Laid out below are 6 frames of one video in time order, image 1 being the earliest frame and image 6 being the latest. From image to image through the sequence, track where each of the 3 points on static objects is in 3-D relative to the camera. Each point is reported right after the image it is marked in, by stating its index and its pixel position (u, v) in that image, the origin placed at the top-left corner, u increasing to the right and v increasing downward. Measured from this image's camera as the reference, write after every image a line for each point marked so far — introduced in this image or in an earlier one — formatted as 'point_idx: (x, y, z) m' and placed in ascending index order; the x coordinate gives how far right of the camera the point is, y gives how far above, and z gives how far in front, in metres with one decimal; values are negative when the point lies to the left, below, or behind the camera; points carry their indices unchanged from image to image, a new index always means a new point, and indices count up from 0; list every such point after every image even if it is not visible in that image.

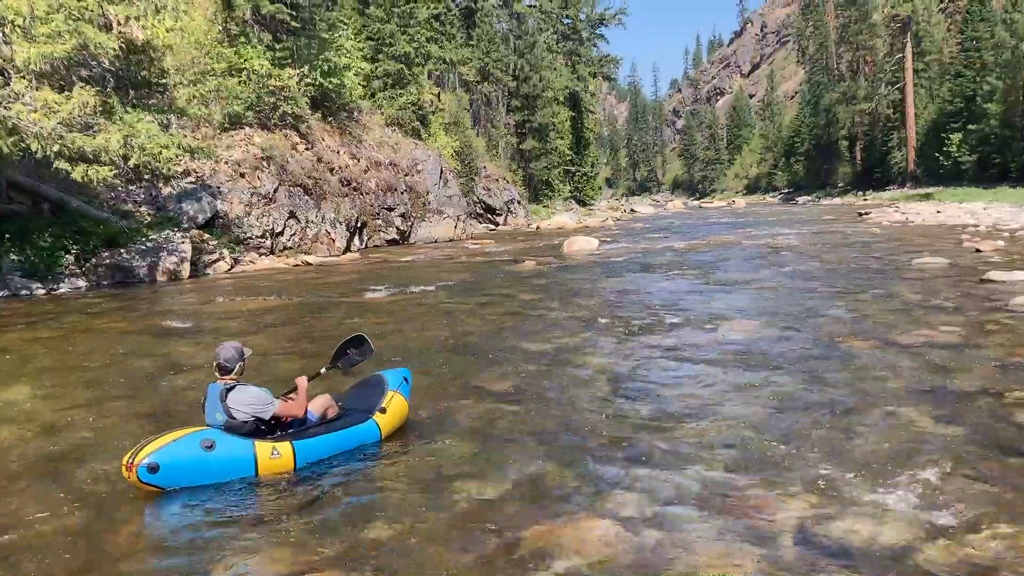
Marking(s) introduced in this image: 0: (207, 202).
0: (-6.7, +1.9, +19.8) m
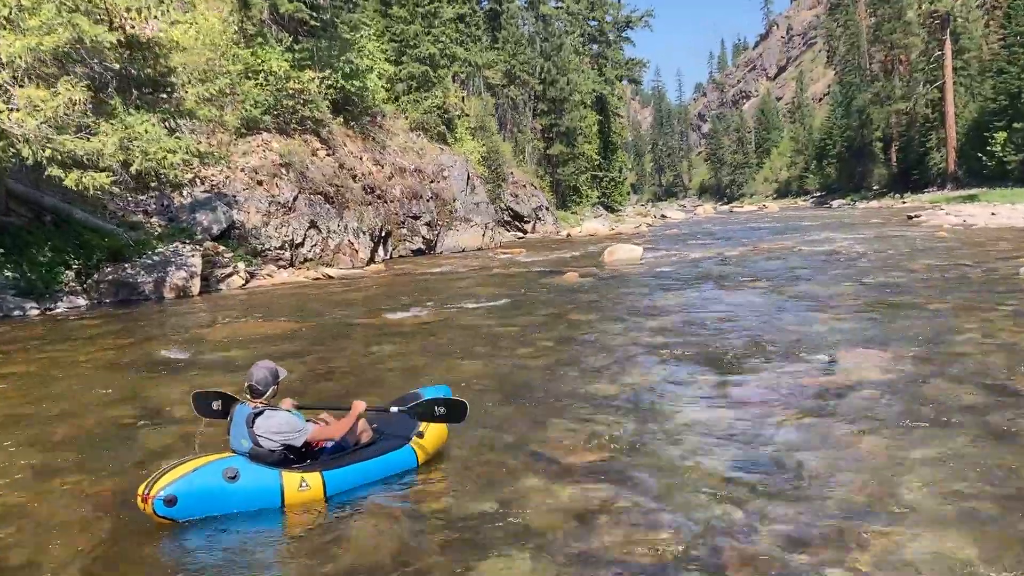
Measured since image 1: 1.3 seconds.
0: (-6.0, +1.6, +18.5) m
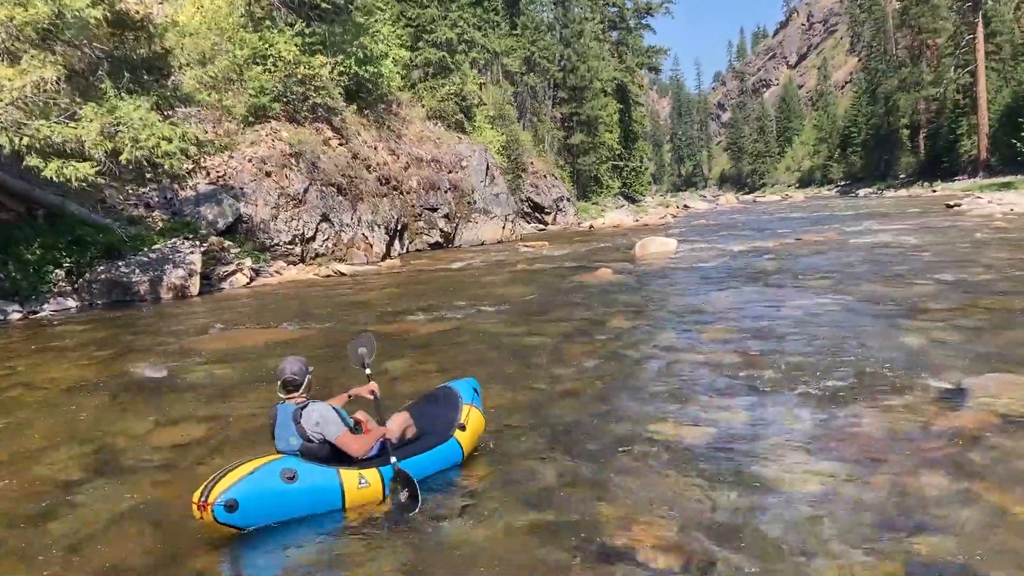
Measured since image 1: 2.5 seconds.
0: (-5.5, +1.6, +17.4) m
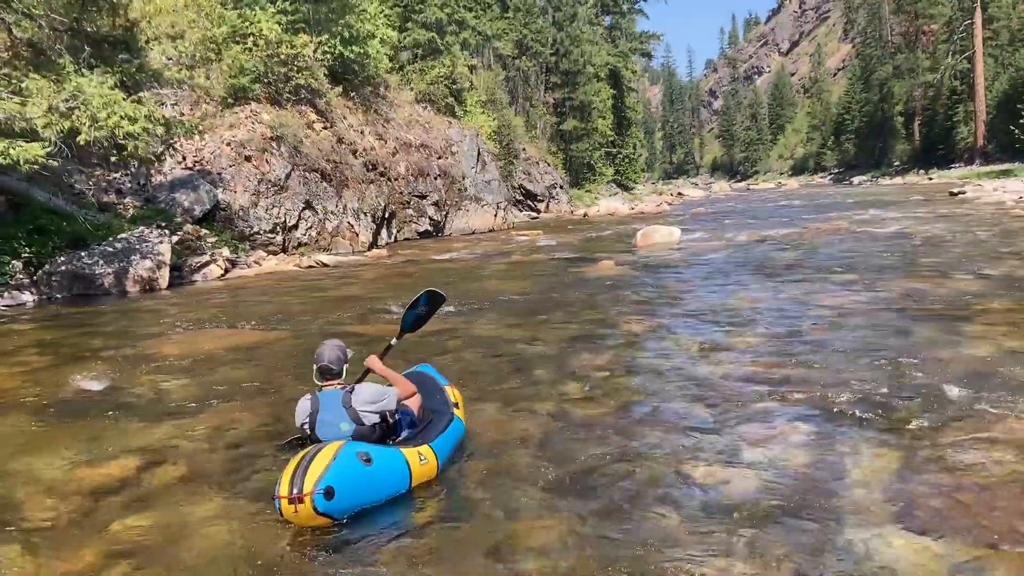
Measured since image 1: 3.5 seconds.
0: (-5.7, +1.8, +16.4) m
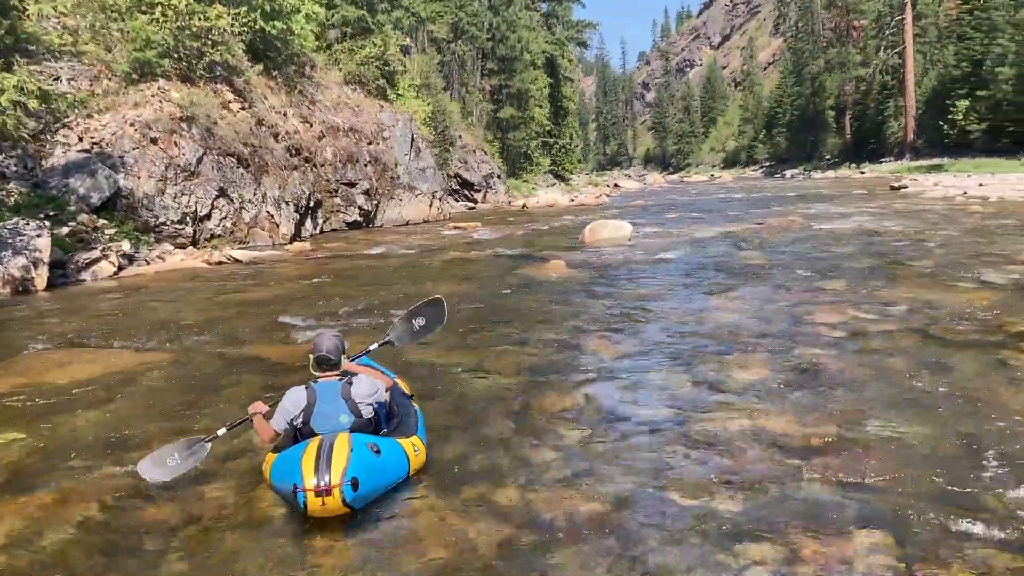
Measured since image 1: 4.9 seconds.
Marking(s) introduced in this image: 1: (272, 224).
0: (-6.7, +1.8, +14.5) m
1: (-4.9, +1.3, +18.2) m
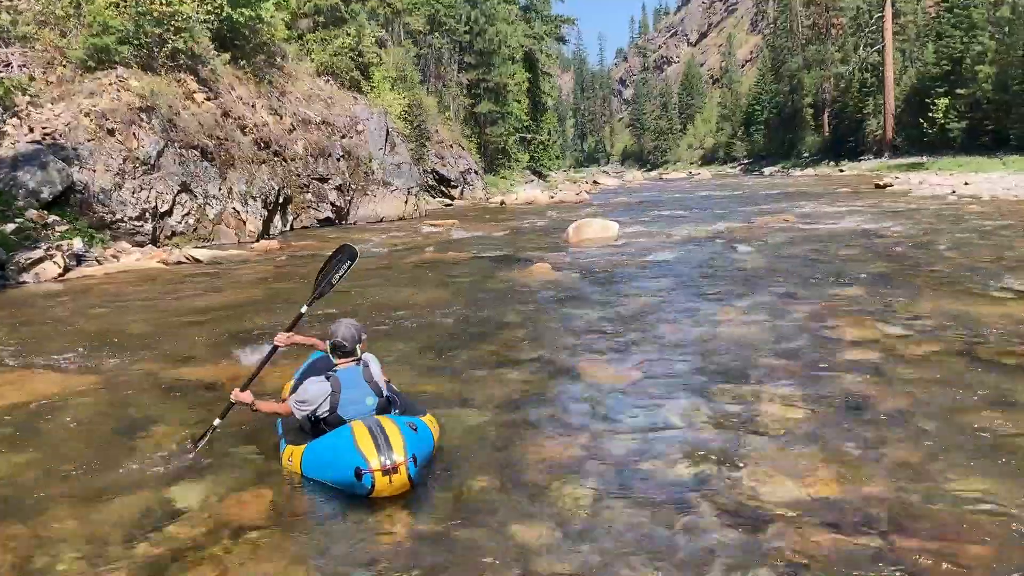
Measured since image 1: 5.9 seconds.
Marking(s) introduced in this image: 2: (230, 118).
0: (-7.0, +1.8, +13.5) m
1: (-5.3, +1.3, +17.2) m
2: (-5.9, +3.6, +18.7) m
